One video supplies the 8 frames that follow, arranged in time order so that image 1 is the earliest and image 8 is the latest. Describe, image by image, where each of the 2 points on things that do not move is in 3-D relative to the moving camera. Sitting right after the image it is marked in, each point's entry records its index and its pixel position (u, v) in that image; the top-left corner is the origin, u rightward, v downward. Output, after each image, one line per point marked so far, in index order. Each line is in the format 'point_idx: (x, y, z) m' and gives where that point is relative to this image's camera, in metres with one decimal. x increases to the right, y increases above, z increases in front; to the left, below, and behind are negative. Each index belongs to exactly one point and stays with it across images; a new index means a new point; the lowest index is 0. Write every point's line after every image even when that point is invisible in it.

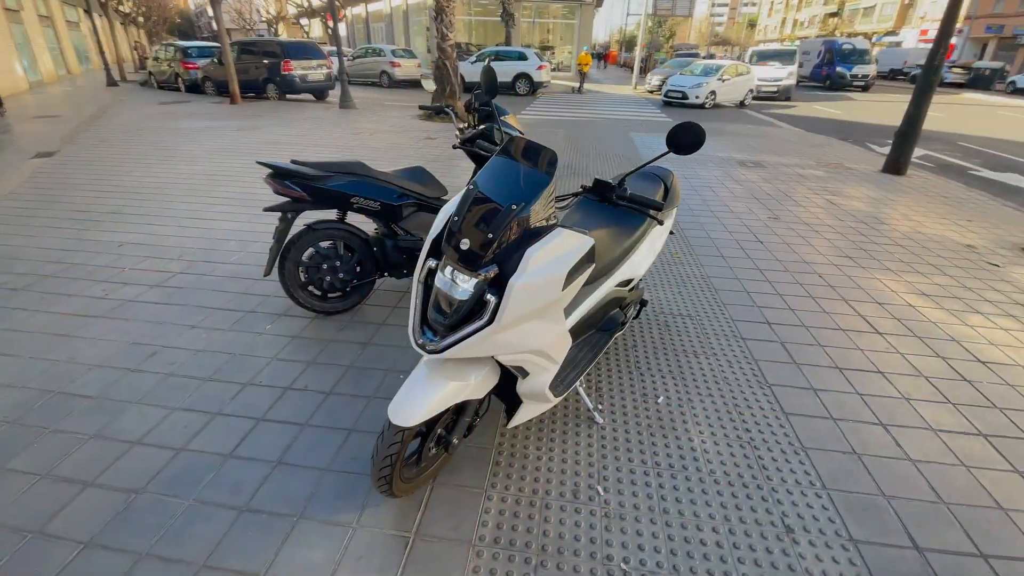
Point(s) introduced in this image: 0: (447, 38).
0: (-1.5, +5.9, +11.4) m
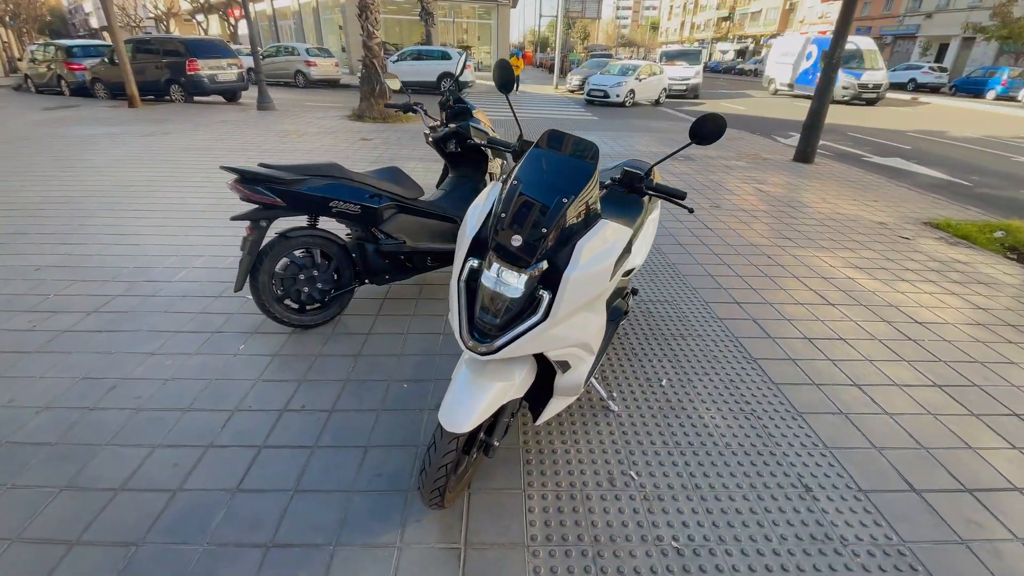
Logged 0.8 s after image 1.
0: (-3.2, +5.8, +11.0) m
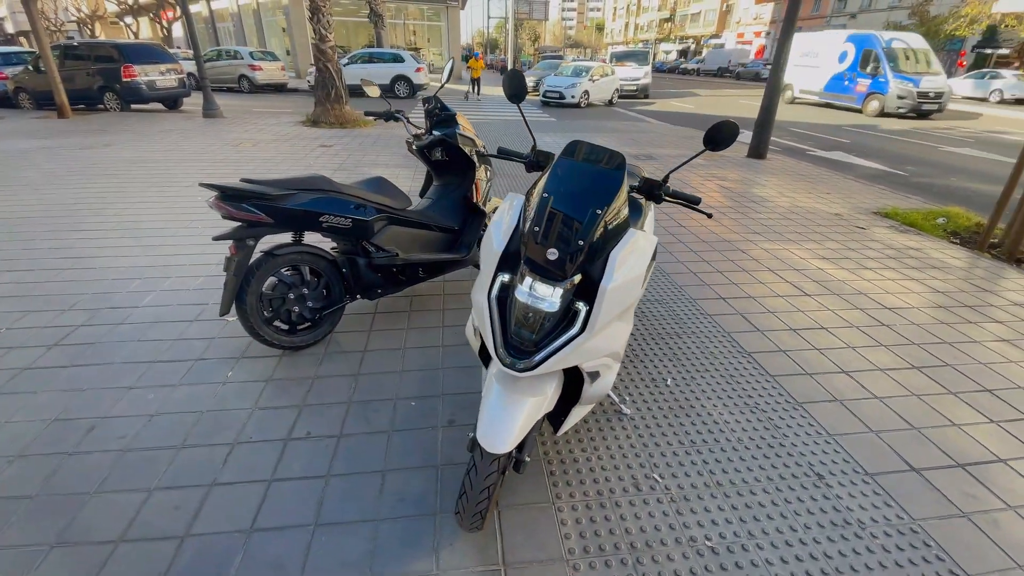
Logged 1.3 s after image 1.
0: (-4.1, +5.5, +10.7) m
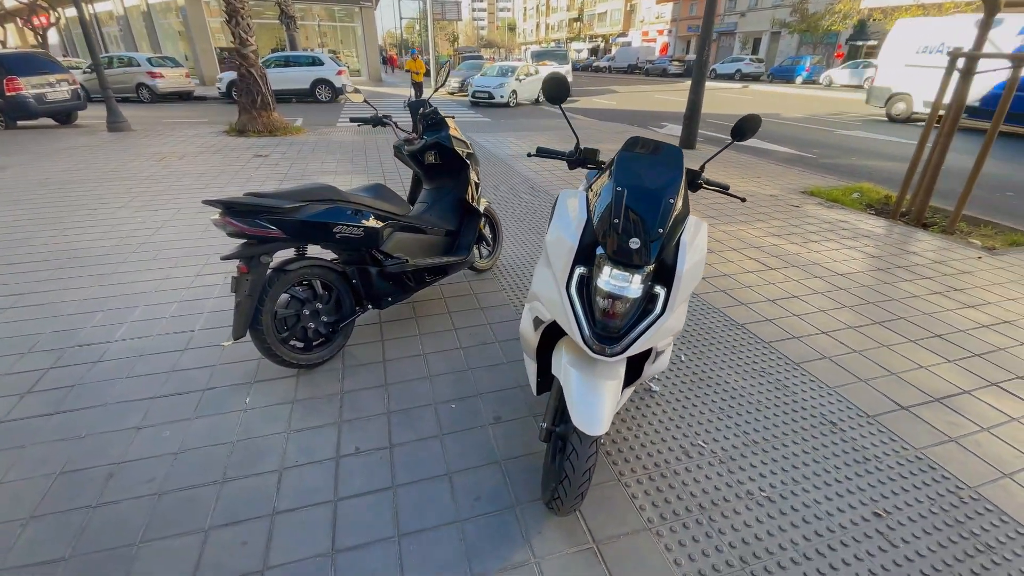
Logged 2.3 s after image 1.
0: (-5.5, +5.1, +10.1) m
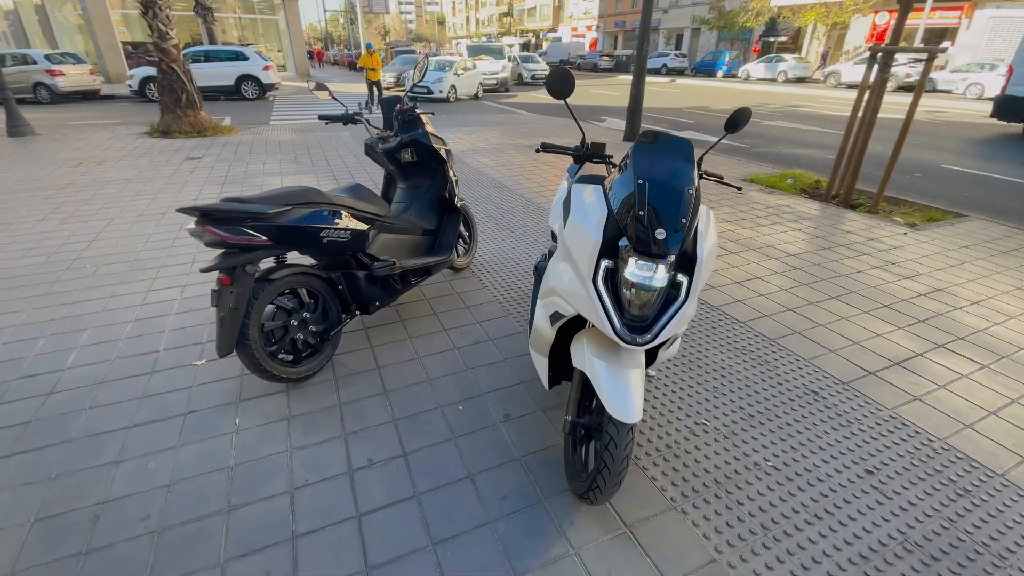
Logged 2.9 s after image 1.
0: (-6.6, +4.8, +9.3) m
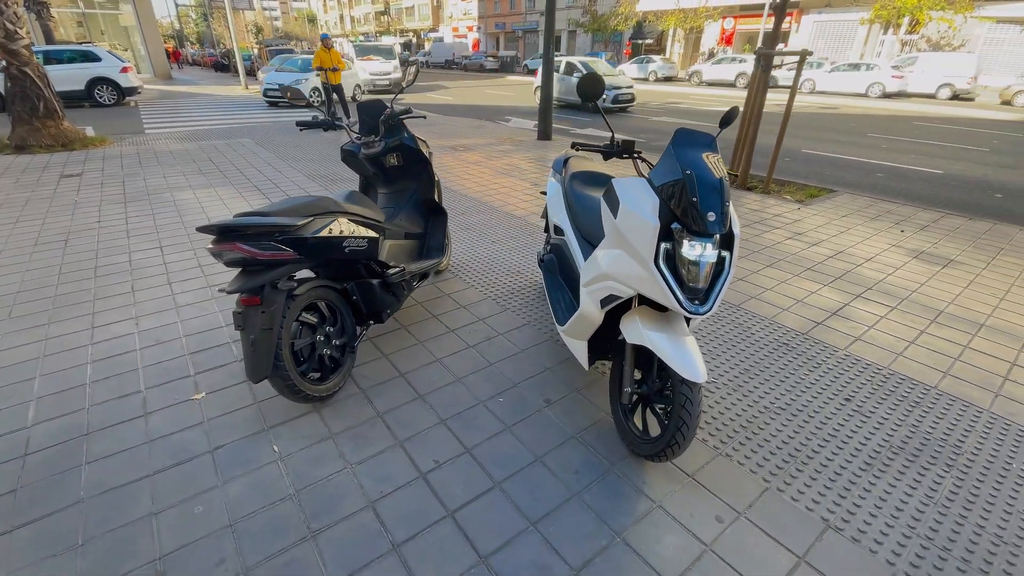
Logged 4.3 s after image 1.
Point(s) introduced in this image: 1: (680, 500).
0: (-8.2, +4.1, +7.9) m
1: (+0.8, -1.0, +2.3) m
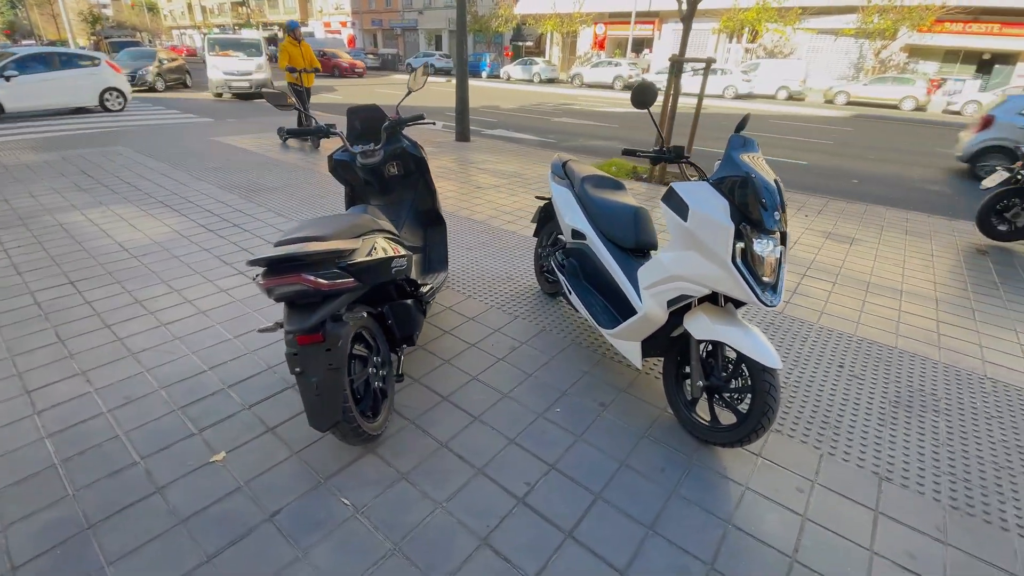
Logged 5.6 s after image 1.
0: (-9.1, +3.3, +5.8) m
1: (+1.3, -1.0, +2.4) m
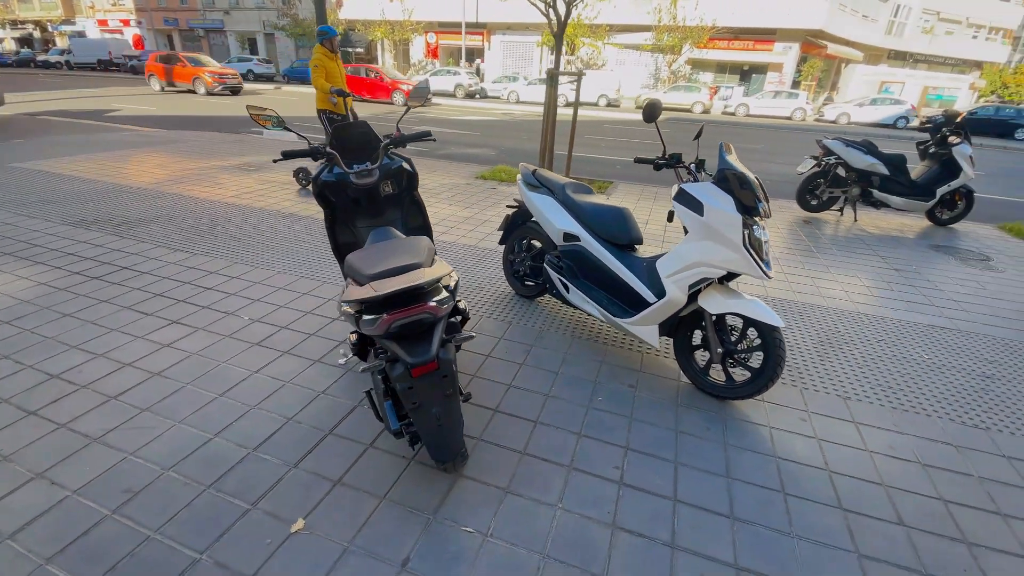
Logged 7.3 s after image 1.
0: (-9.8, +2.0, +3.0) m
1: (+1.6, -0.8, +3.0) m
